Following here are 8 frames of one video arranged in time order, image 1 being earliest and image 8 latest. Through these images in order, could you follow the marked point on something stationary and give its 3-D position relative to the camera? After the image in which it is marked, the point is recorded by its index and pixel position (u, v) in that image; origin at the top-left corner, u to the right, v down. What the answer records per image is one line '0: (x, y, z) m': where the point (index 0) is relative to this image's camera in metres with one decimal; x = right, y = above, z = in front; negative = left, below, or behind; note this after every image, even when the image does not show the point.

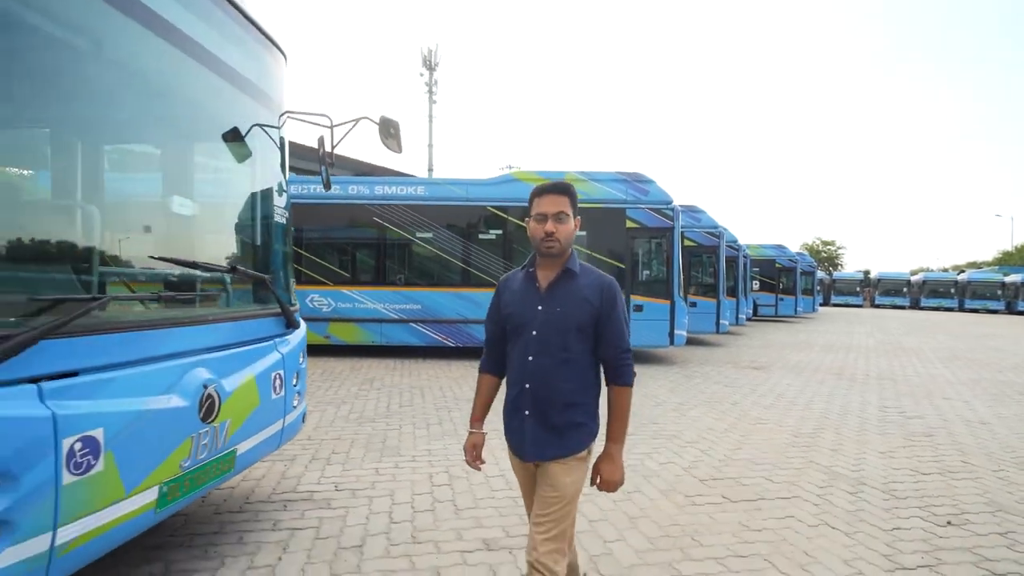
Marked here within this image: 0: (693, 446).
0: (+1.9, -1.7, +5.8) m
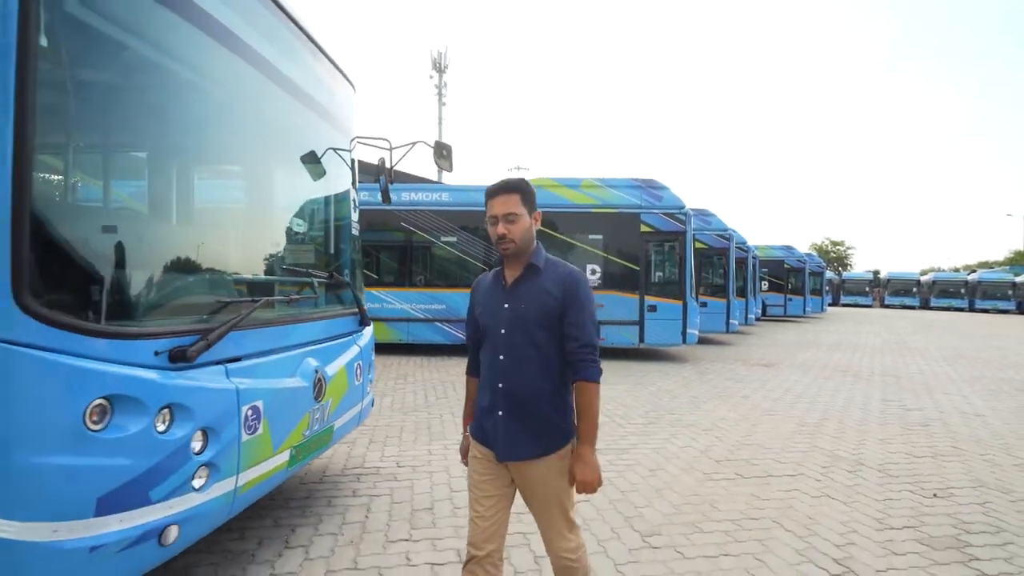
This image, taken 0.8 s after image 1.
0: (+2.3, -1.7, +6.4) m
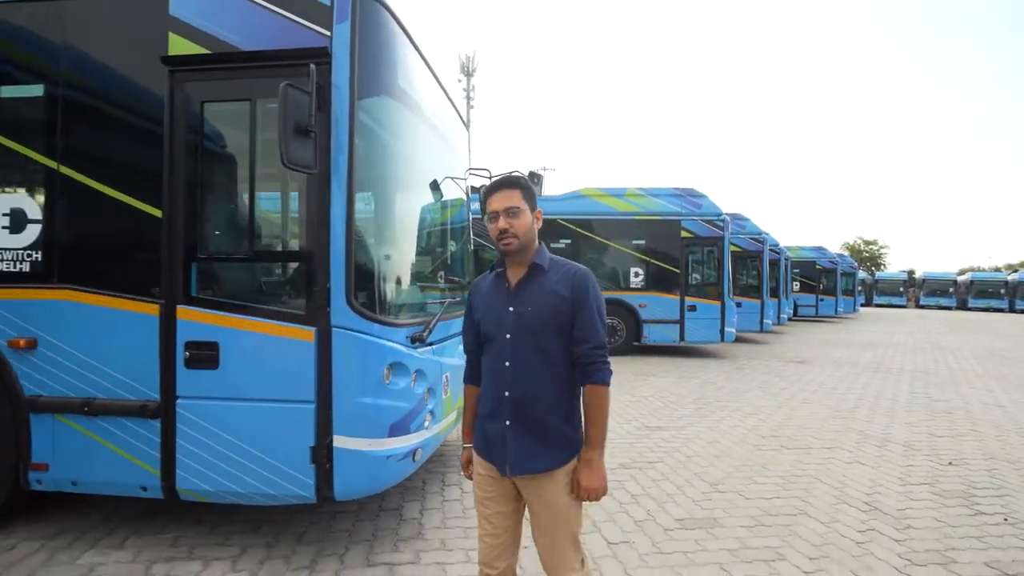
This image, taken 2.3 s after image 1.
0: (+3.3, -1.7, +7.4) m
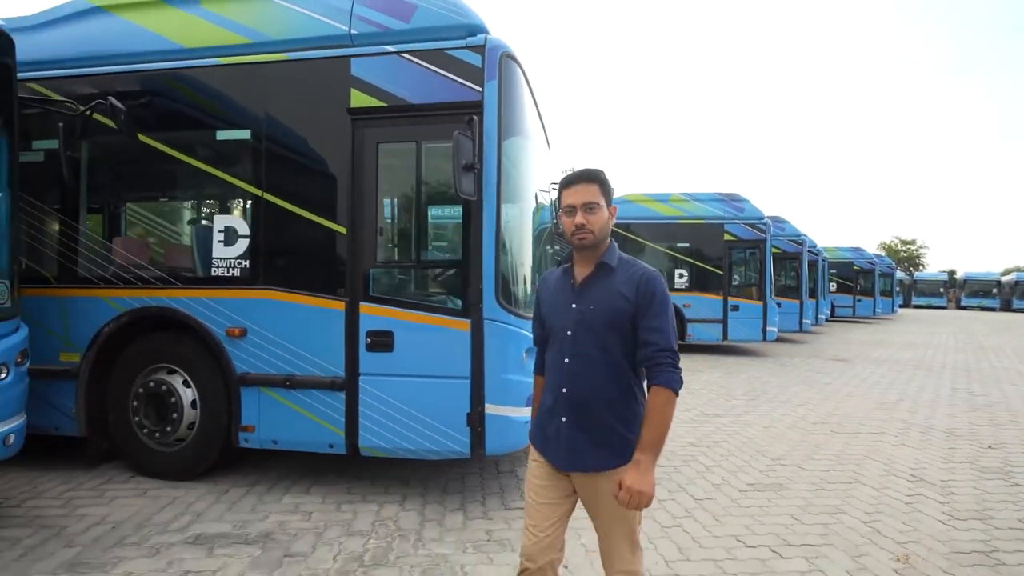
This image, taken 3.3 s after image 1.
0: (+4.3, -1.8, +8.0) m
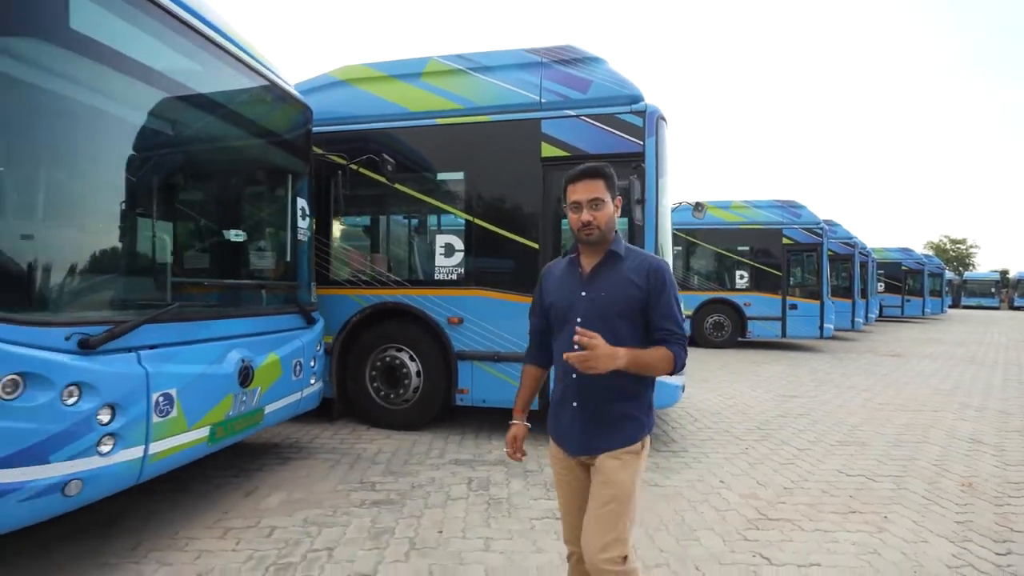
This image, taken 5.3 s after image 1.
0: (+6.0, -1.8, +9.1) m
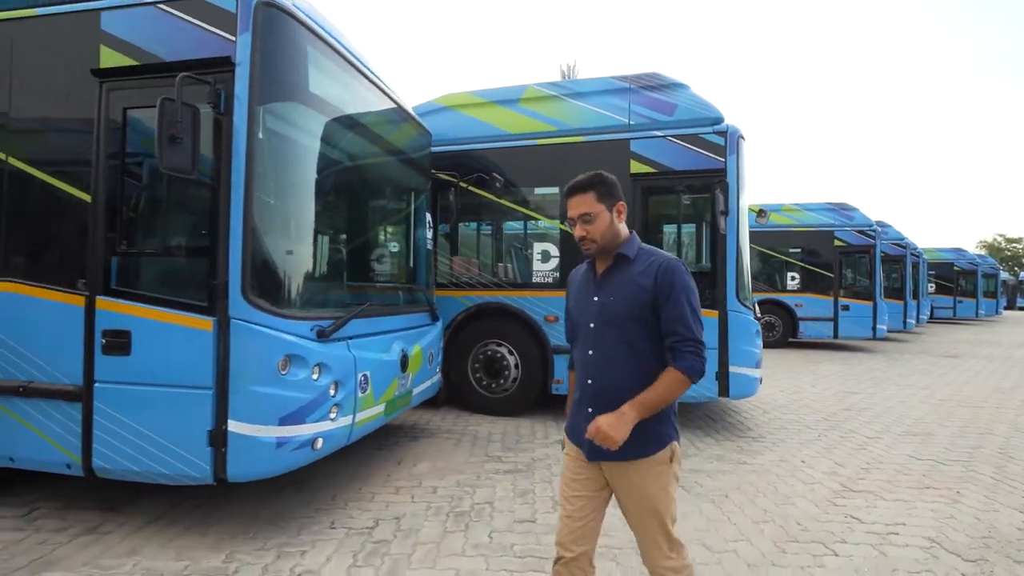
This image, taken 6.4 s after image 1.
0: (+7.2, -1.8, +9.5) m
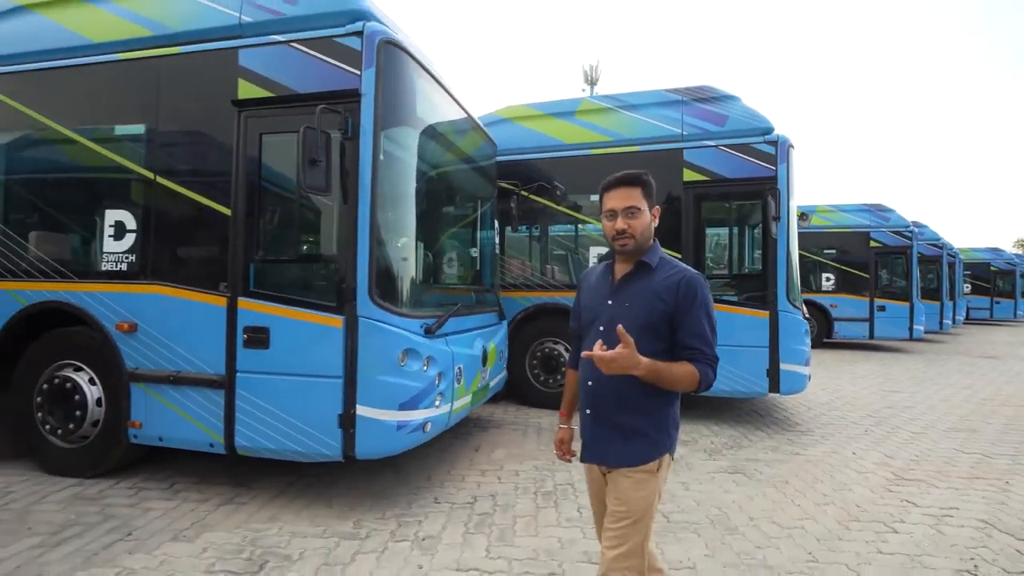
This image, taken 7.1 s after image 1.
0: (+8.1, -1.8, +9.6) m
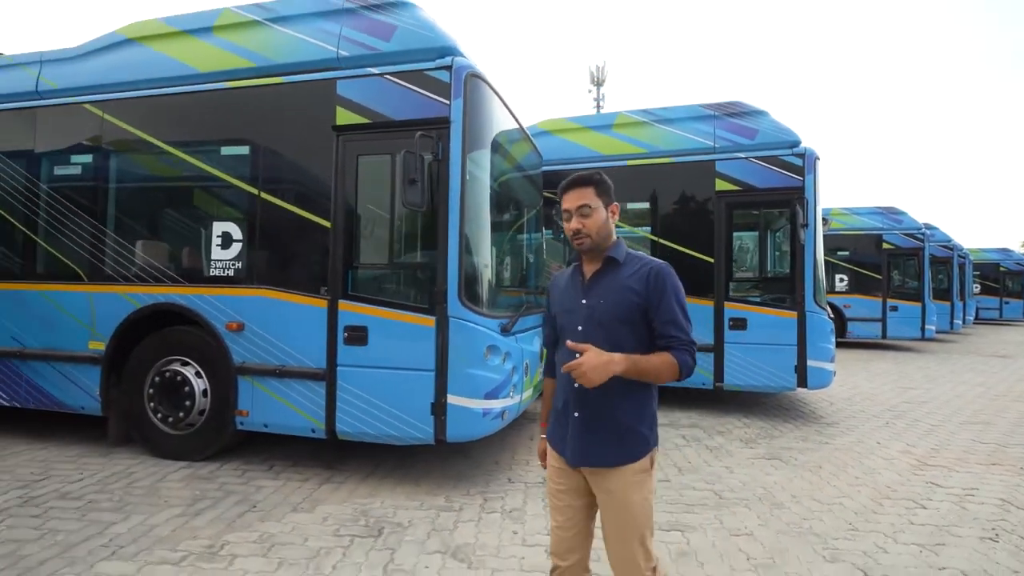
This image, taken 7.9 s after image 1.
0: (+8.7, -1.8, +10.0) m
